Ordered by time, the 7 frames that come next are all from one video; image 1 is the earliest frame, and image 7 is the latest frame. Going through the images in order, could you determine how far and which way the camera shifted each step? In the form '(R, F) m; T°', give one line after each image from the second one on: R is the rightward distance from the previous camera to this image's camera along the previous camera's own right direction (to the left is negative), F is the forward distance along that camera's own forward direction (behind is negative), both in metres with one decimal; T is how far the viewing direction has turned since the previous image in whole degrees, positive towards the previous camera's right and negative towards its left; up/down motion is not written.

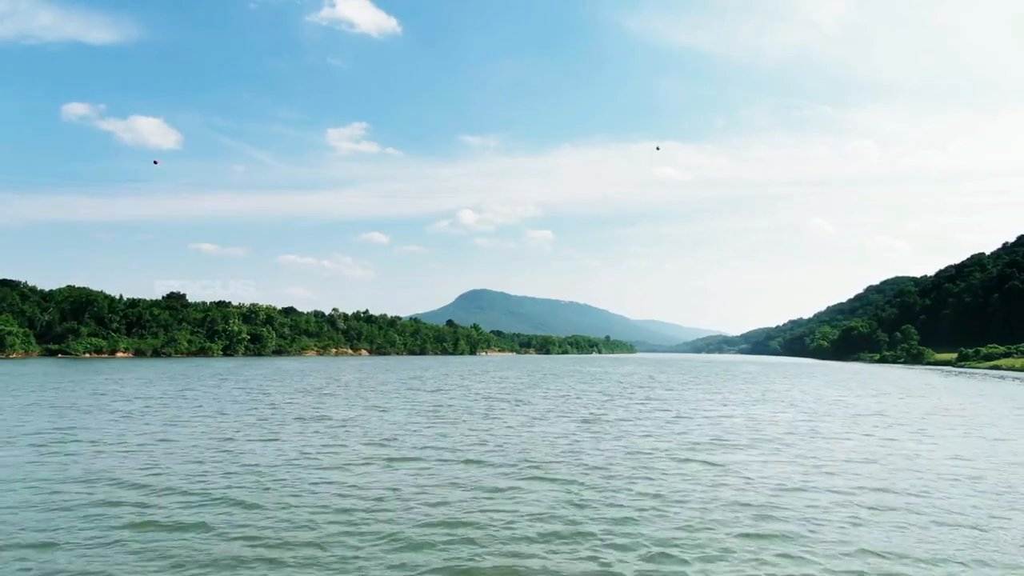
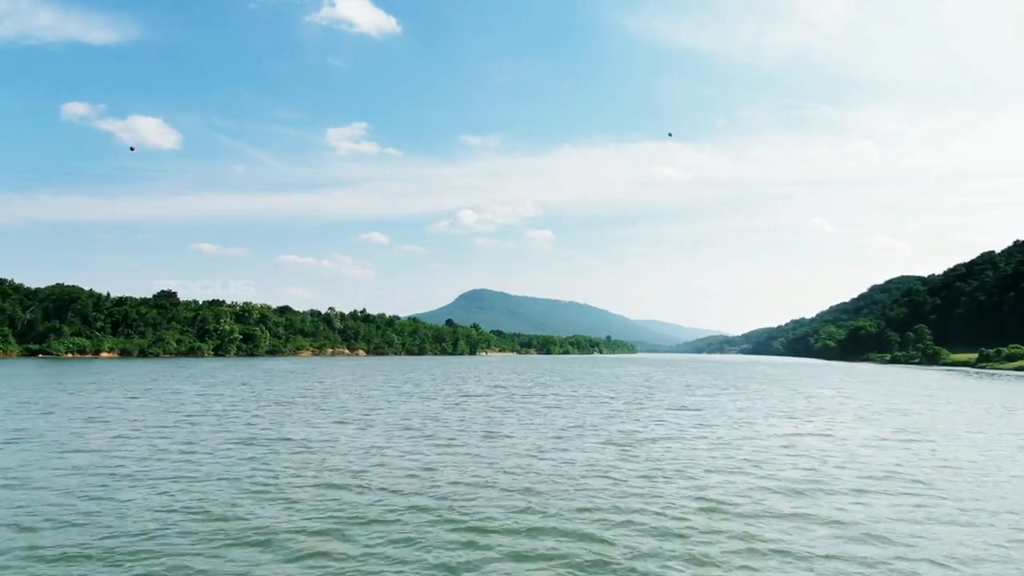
(-0.3, +6.3) m; 0°
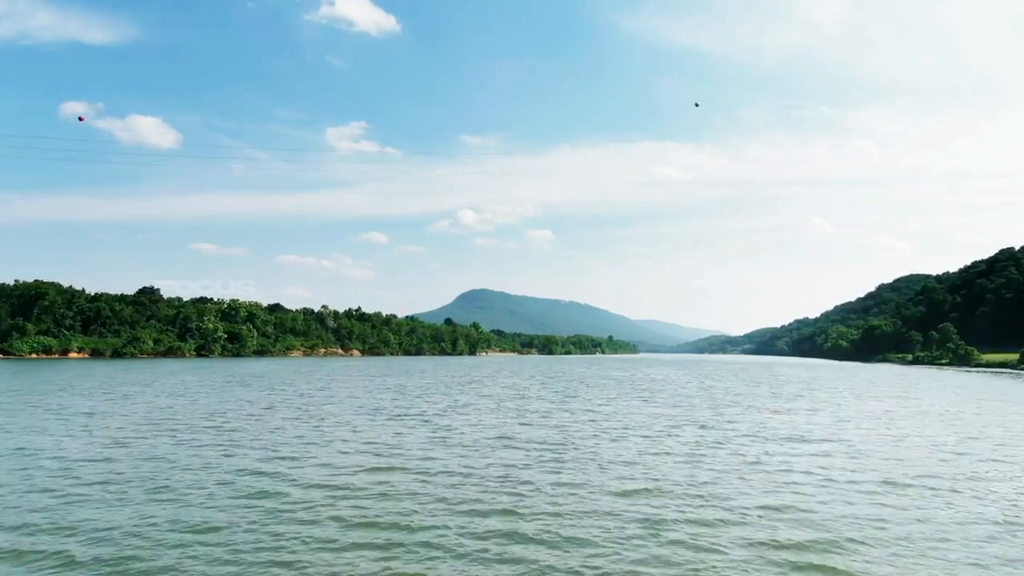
(-0.7, +11.4) m; 0°
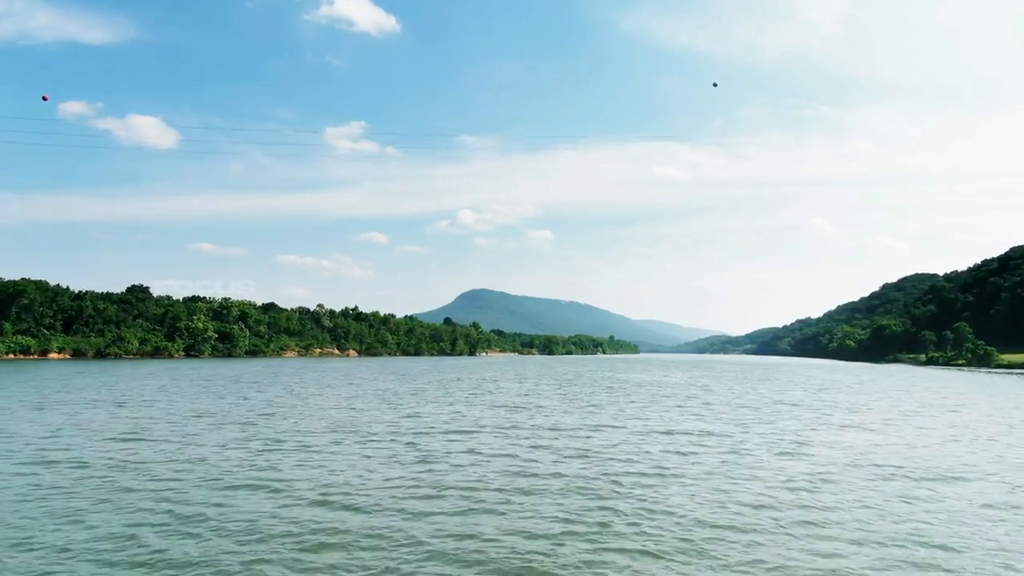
(-0.4, +6.4) m; 0°
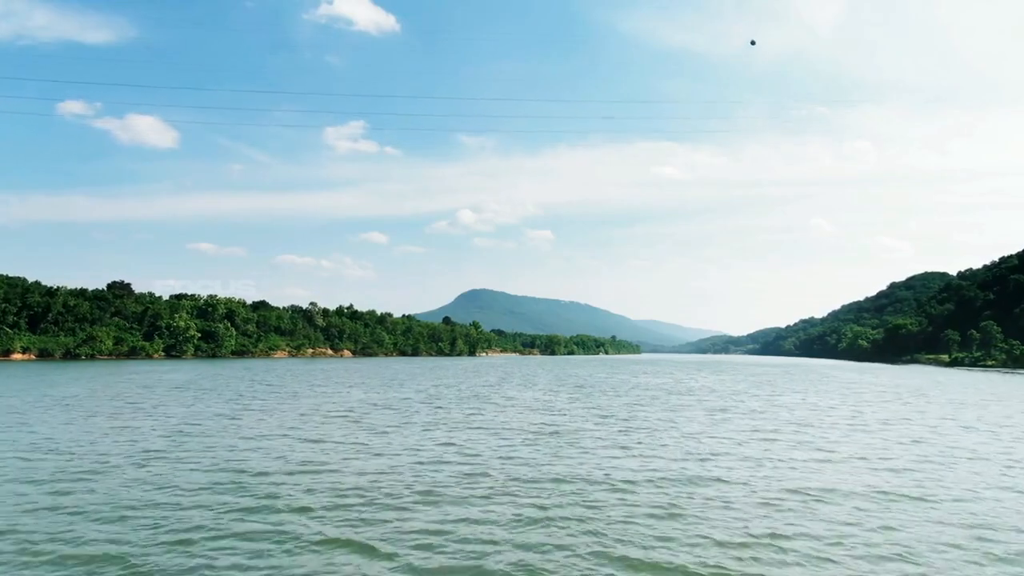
(-0.7, +10.4) m; 0°
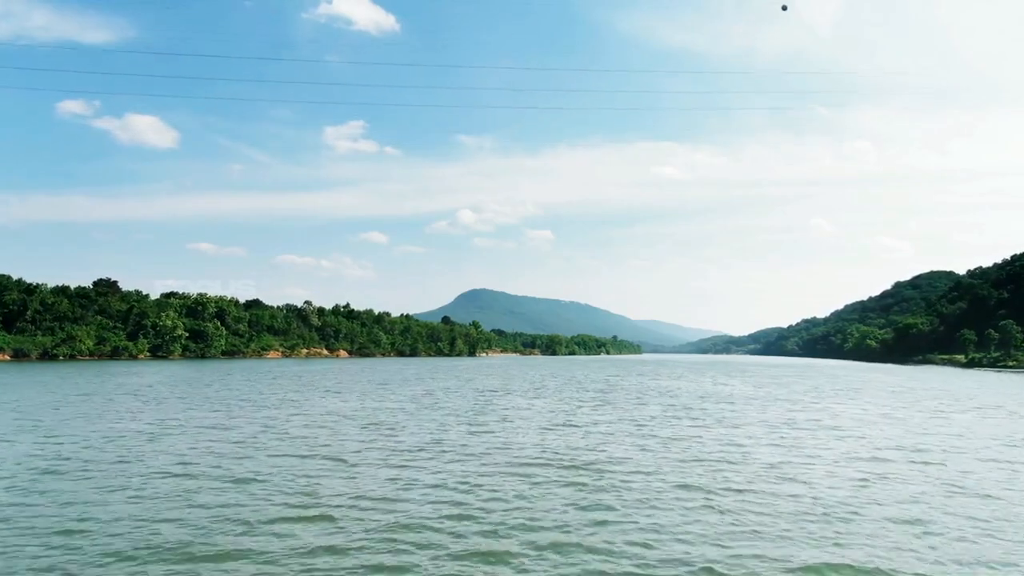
(-0.4, +6.7) m; 0°
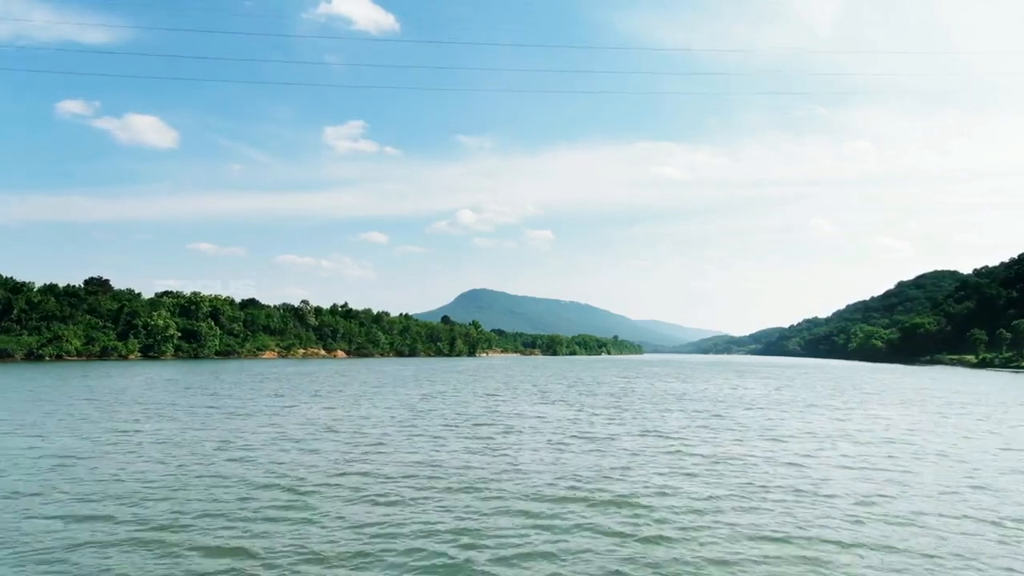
(-0.3, +4.0) m; 0°
